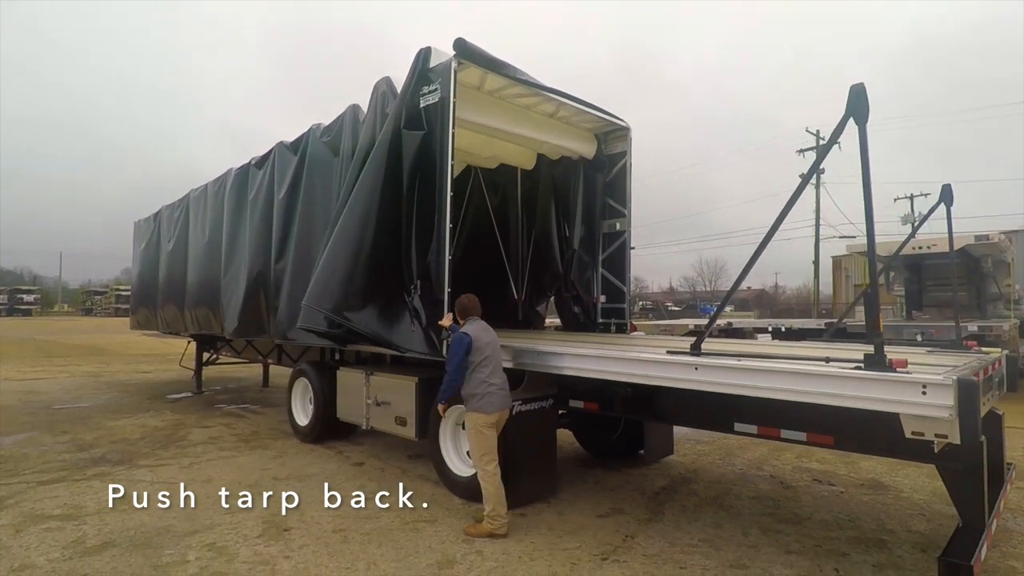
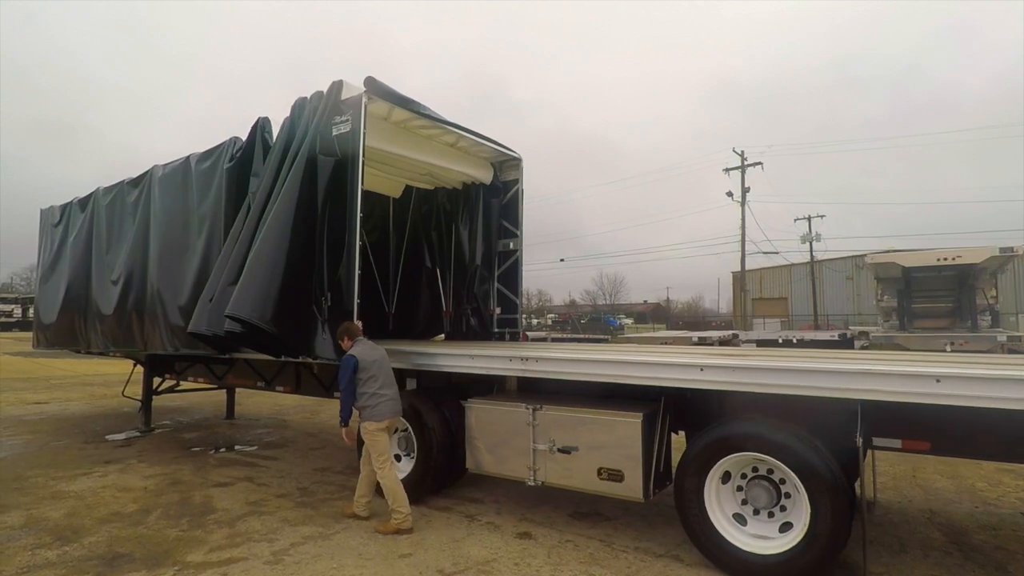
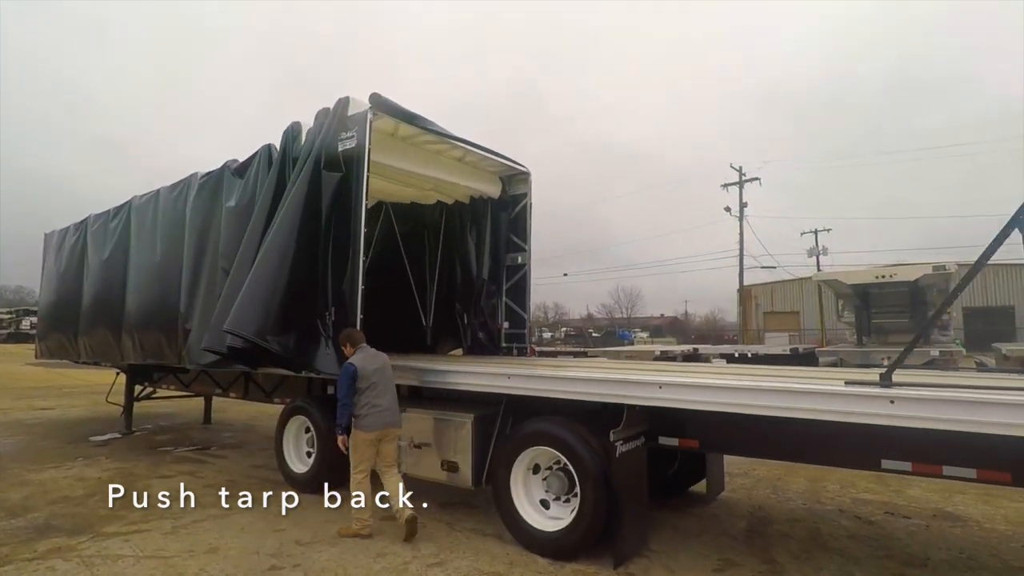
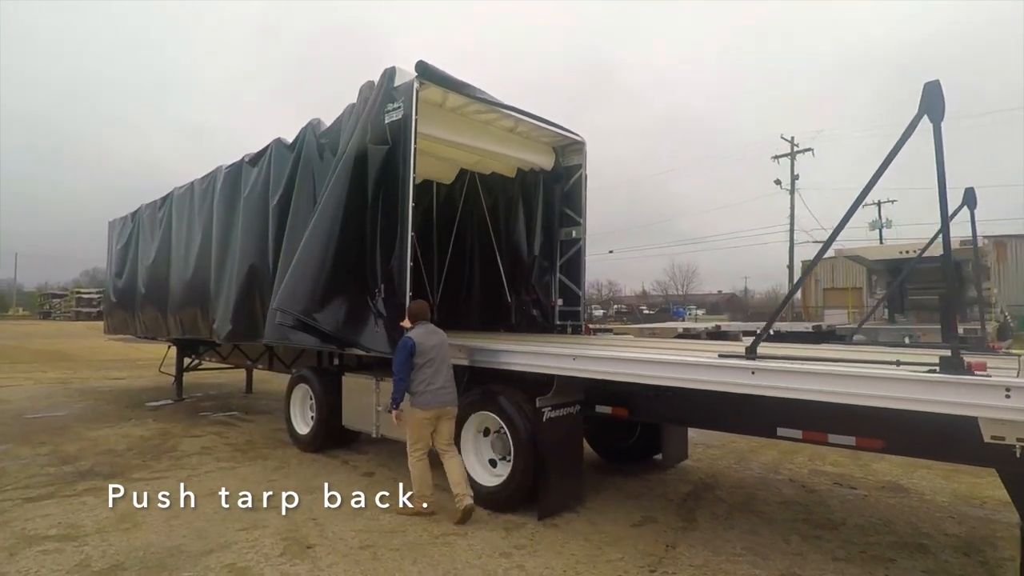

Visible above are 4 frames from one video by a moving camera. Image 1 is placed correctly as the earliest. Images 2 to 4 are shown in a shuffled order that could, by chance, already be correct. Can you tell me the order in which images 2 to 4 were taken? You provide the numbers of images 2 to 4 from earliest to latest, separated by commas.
4, 3, 2
